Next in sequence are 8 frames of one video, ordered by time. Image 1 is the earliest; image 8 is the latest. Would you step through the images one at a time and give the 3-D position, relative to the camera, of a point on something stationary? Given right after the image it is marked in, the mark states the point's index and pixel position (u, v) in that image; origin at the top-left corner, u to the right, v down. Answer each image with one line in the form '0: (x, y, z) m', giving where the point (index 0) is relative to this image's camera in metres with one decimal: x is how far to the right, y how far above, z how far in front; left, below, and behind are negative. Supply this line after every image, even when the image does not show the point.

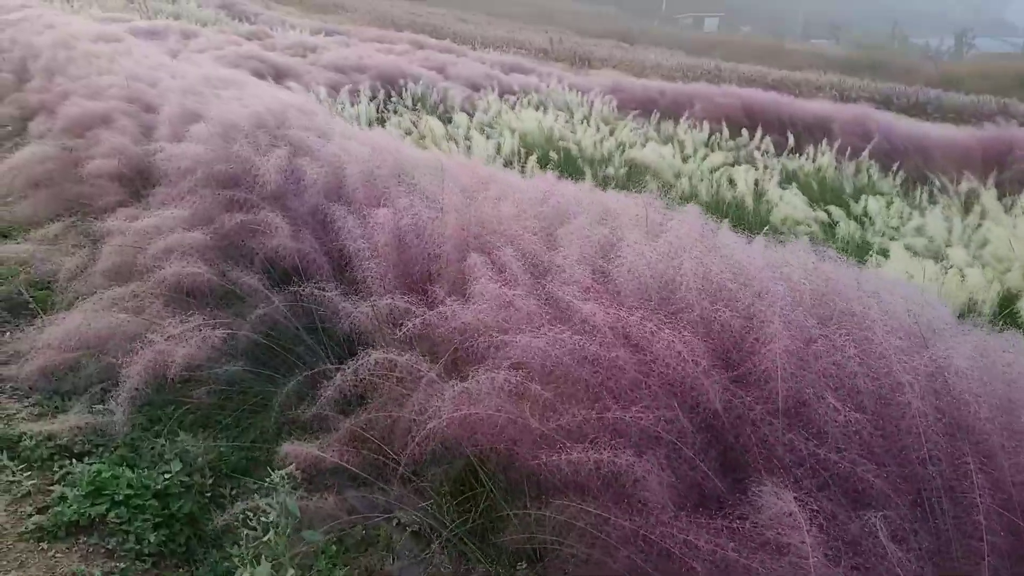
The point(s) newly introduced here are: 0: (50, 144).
0: (-2.8, +0.9, +4.3) m
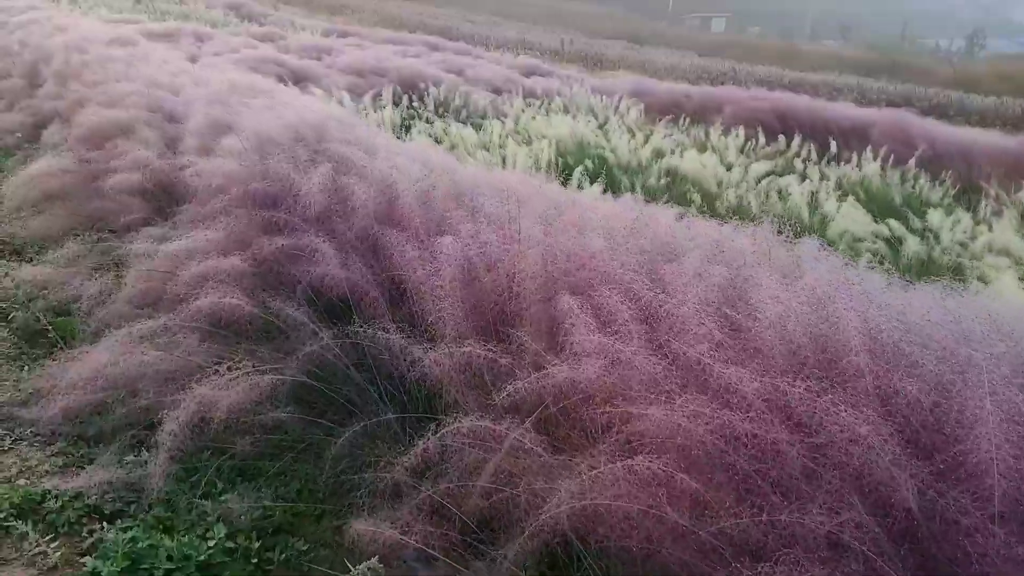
0: (-2.6, +0.8, +4.1) m
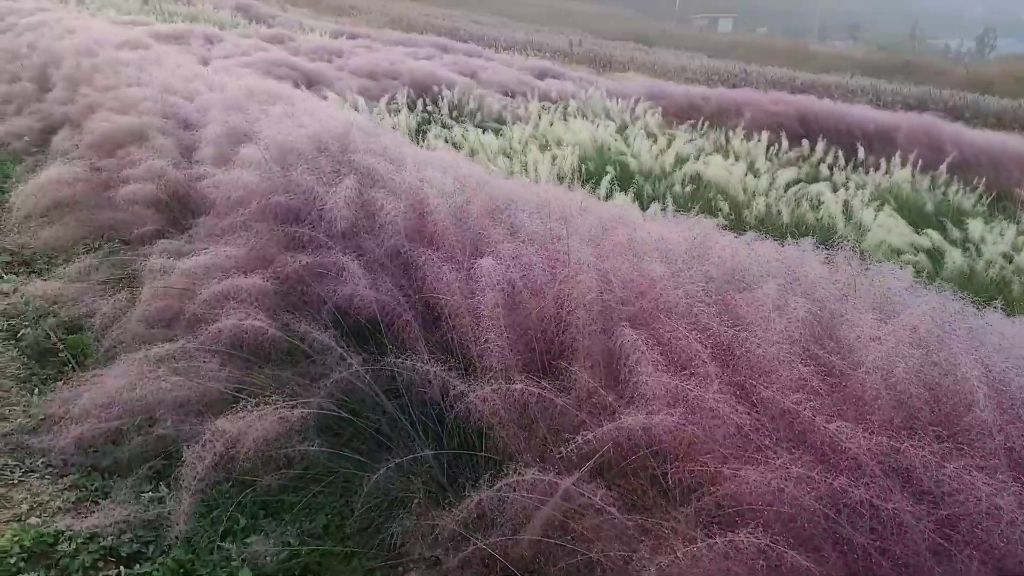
0: (-2.4, +0.7, +3.9) m
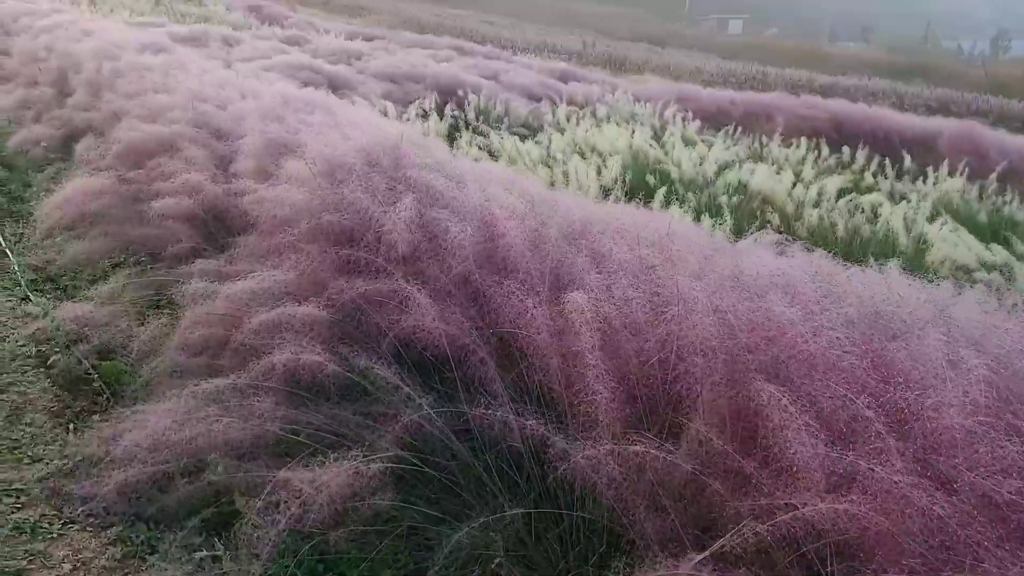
0: (-2.2, +0.6, +3.7) m
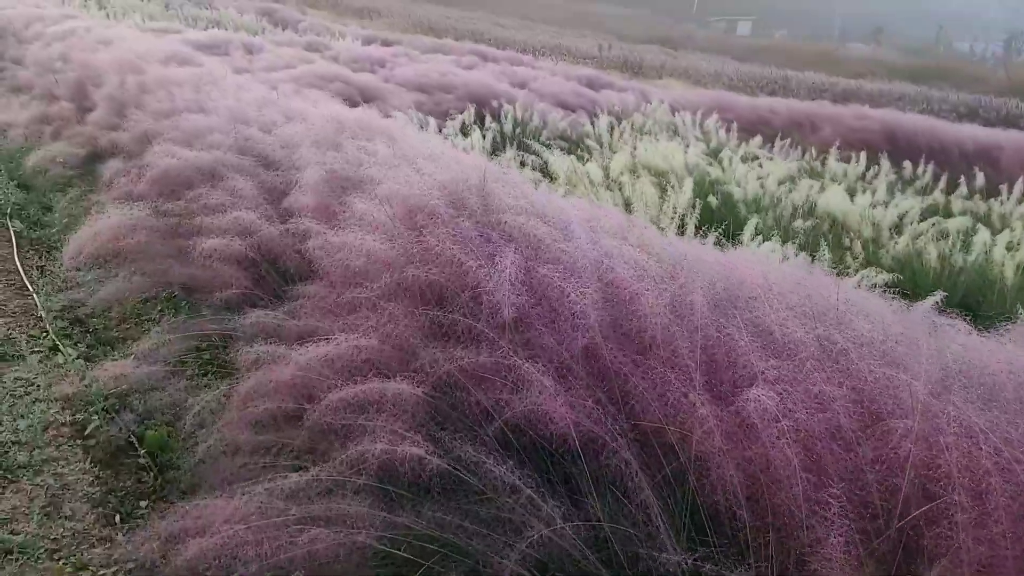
0: (-1.8, +0.4, +3.4) m
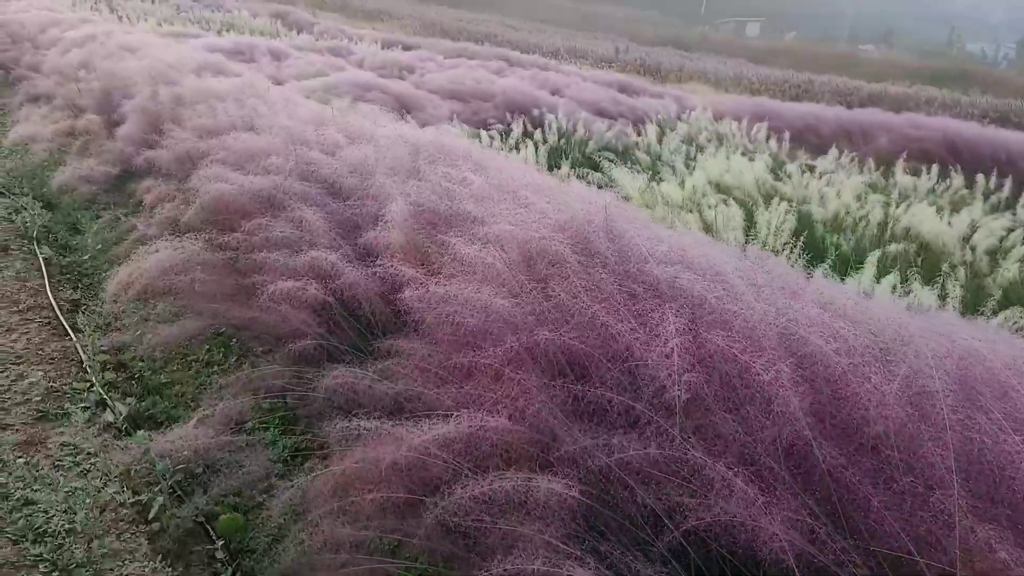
0: (-1.4, +0.2, +3.0) m
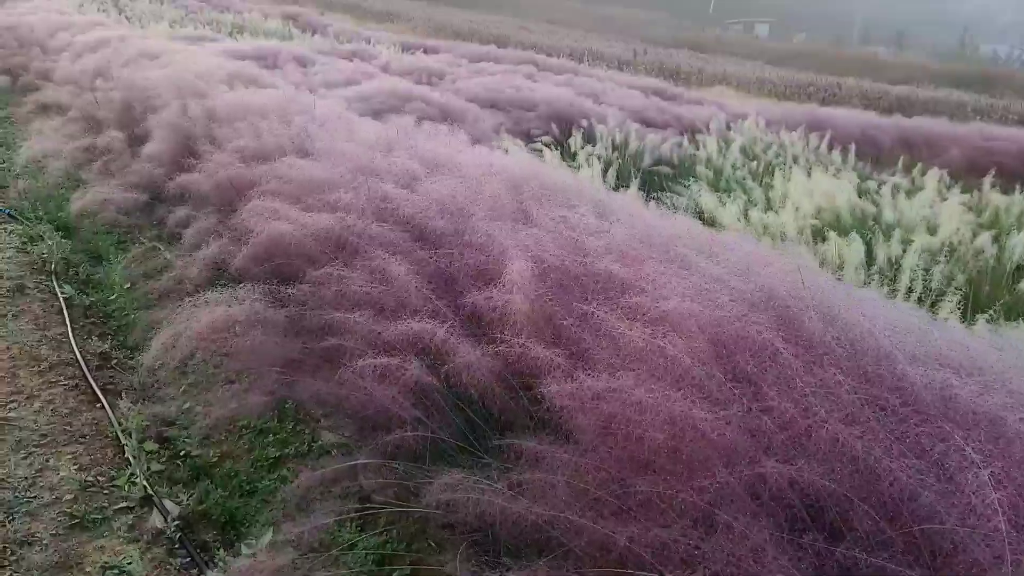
0: (-1.0, 0.0, +2.6) m
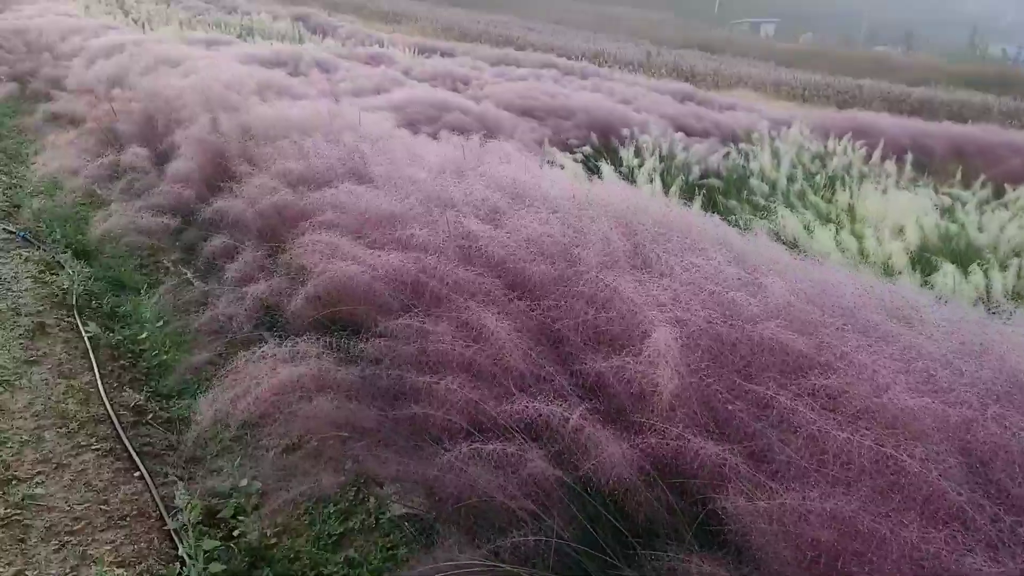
0: (-0.6, -0.2, +2.2) m
